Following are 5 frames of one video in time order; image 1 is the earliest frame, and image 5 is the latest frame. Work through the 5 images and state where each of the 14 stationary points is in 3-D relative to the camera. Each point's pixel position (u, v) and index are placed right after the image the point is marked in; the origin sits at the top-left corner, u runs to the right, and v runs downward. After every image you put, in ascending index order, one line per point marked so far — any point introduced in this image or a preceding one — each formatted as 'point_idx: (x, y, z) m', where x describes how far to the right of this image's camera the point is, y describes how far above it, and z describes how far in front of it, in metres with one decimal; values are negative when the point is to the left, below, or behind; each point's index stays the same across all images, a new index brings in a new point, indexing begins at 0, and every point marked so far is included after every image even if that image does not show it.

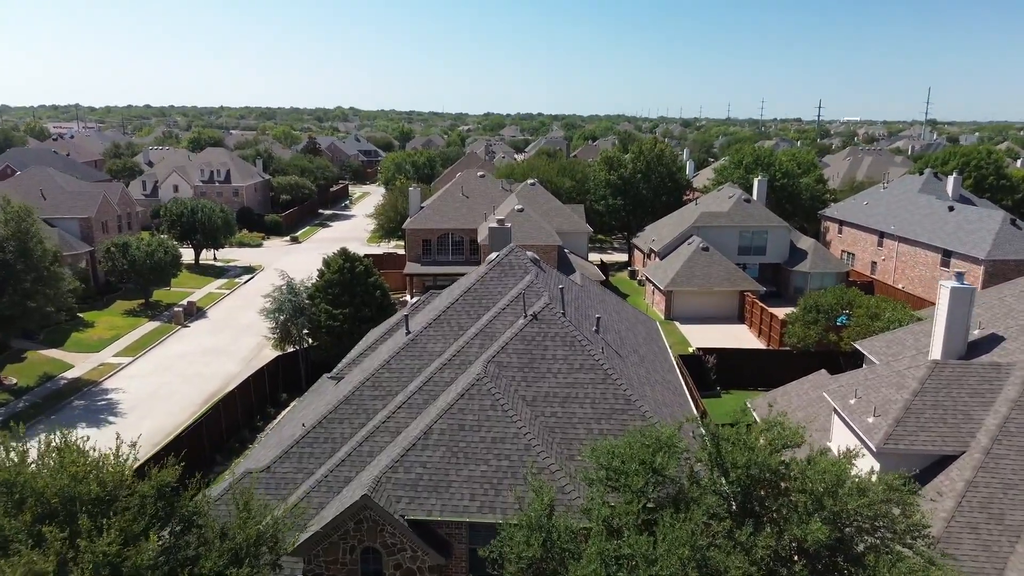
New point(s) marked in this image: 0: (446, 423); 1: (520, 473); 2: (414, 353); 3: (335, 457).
0: (-1.3, -2.7, +15.3) m
1: (+0.2, -3.5, +14.5) m
2: (-2.4, -1.6, +18.6) m
3: (-3.8, -3.6, +16.3) m
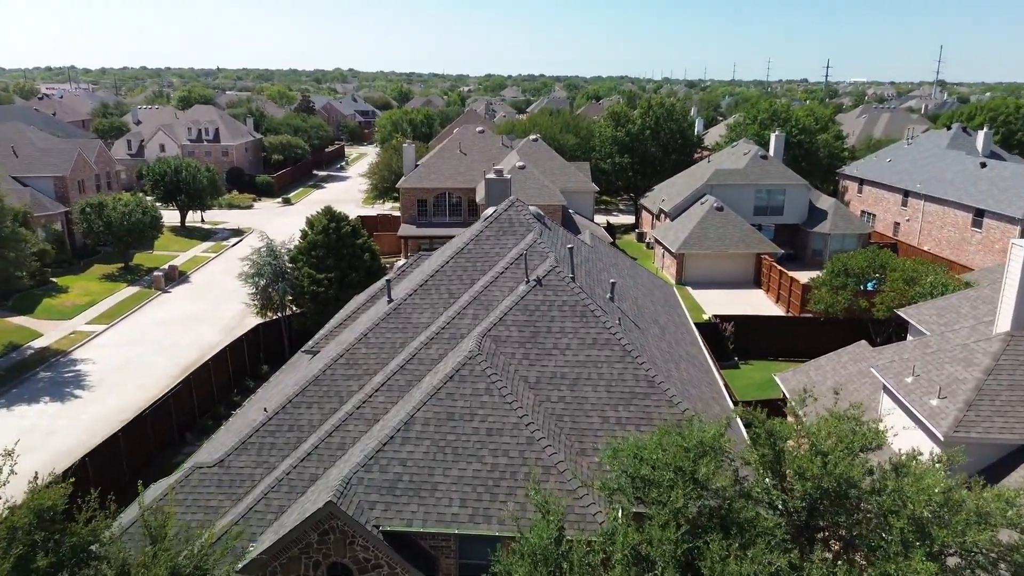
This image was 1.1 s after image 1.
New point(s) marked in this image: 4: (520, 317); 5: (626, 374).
0: (-1.3, -2.1, +12.6) m
1: (+0.2, -2.9, +11.9) m
2: (-2.4, -0.7, +15.9) m
3: (-3.8, -2.9, +13.7) m
4: (+0.1, -0.6, +14.2) m
5: (+2.0, -1.5, +13.4) m
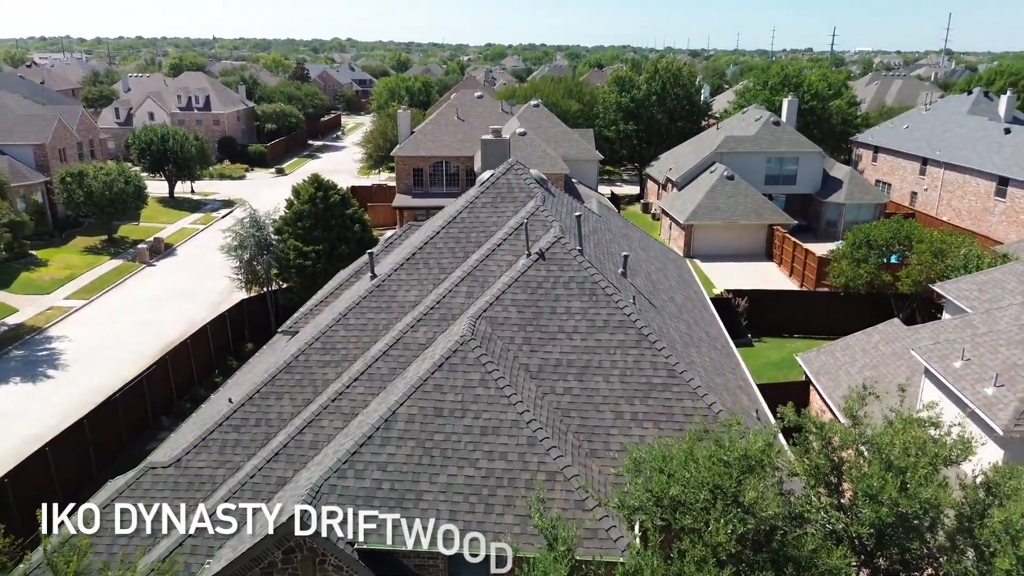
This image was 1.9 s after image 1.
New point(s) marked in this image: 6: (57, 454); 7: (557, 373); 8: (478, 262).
0: (-1.3, -1.7, +10.8) m
1: (+0.1, -2.6, +10.1) m
2: (-2.5, -0.2, +14.0) m
3: (-3.8, -2.5, +11.9) m
4: (+0.1, -0.1, +12.4) m
5: (+2.0, -1.1, +11.6) m
6: (-11.1, -4.1, +18.7) m
7: (+0.7, -1.3, +11.6) m
8: (-0.6, +0.5, +13.8) m
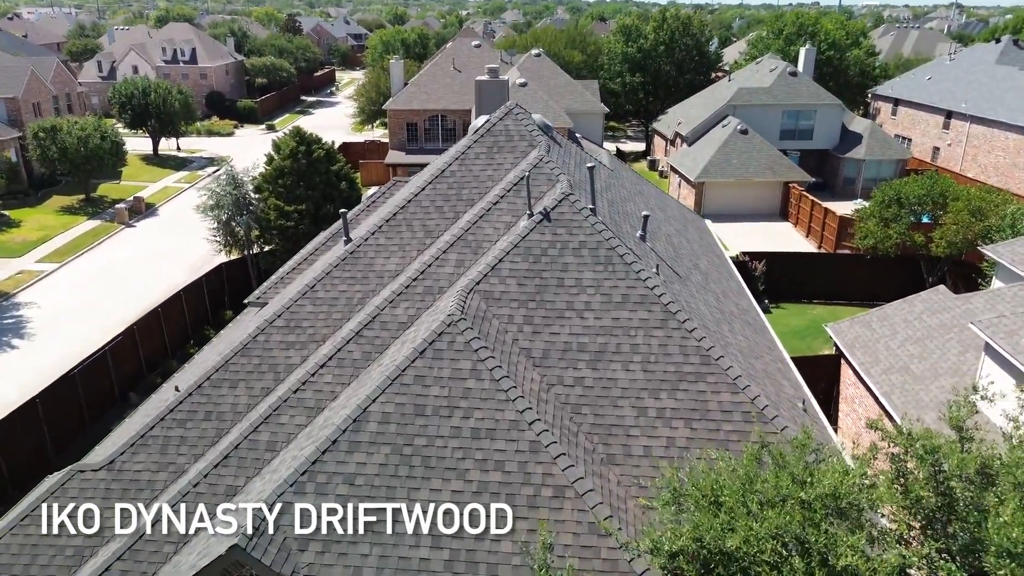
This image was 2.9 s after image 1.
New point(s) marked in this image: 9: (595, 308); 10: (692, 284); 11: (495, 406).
0: (-1.4, -1.3, +8.7) m
1: (+0.1, -2.2, +8.1) m
2: (-2.5, +0.3, +11.9) m
3: (-3.8, -2.1, +9.9) m
4: (+0.1, +0.3, +10.2) m
5: (+2.0, -0.7, +9.5) m
6: (-11.1, -3.3, +16.8) m
7: (+0.6, -0.9, +9.5) m
8: (-0.6, +1.0, +11.6) m
9: (+1.1, -0.2, +9.9) m
10: (+2.8, +0.1, +11.9) m
11: (-0.2, -1.3, +8.6) m
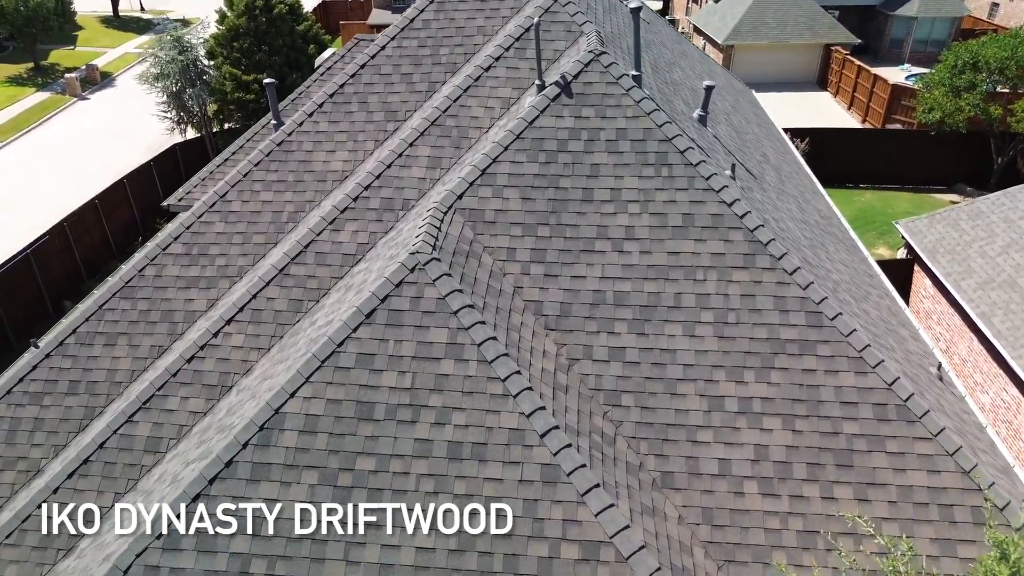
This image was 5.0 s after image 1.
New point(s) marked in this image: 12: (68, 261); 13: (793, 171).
0: (-1.4, -0.8, +5.4) m
1: (+0.1, -1.8, +5.0) m
2: (-2.5, +1.3, +8.3) m
3: (-3.8, -1.4, +6.8) m
4: (+0.1, +1.1, +6.7) m
5: (+2.0, -0.1, +6.1) m
6: (-11.1, -1.5, +13.7) m
7: (+0.7, -0.2, +6.1) m
8: (-0.6, +2.0, +7.9) m
9: (+1.1, +0.5, +6.4) m
10: (+2.8, +1.1, +8.3) m
11: (-0.2, -0.8, +5.4) m
12: (-10.7, +0.6, +18.4) m
13: (+3.9, +1.7, +10.7) m
